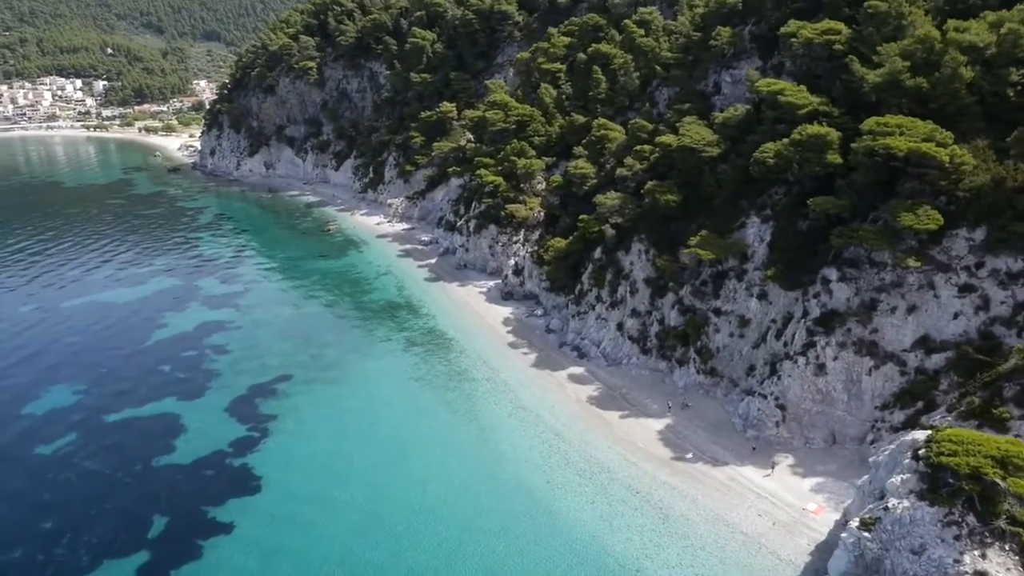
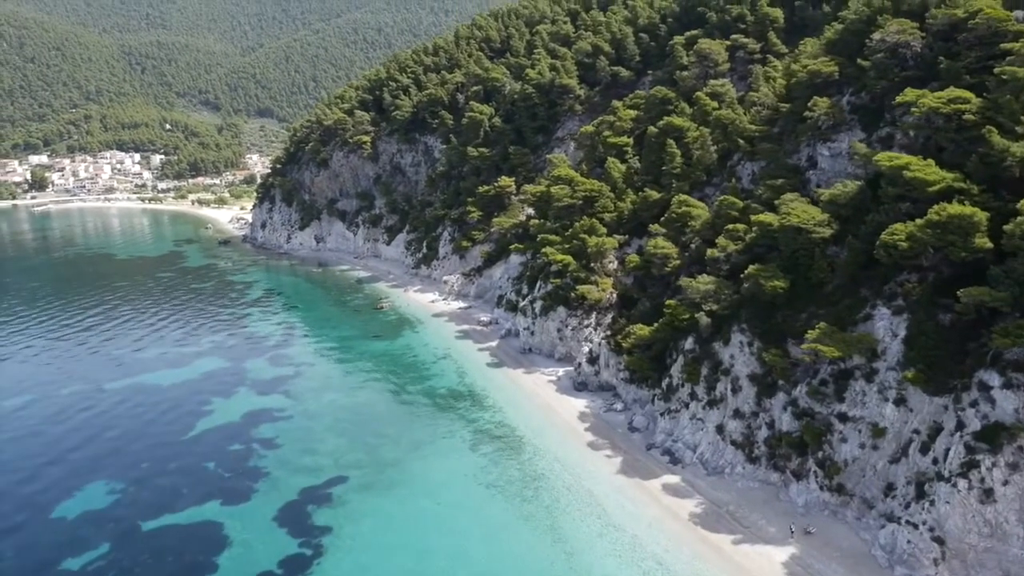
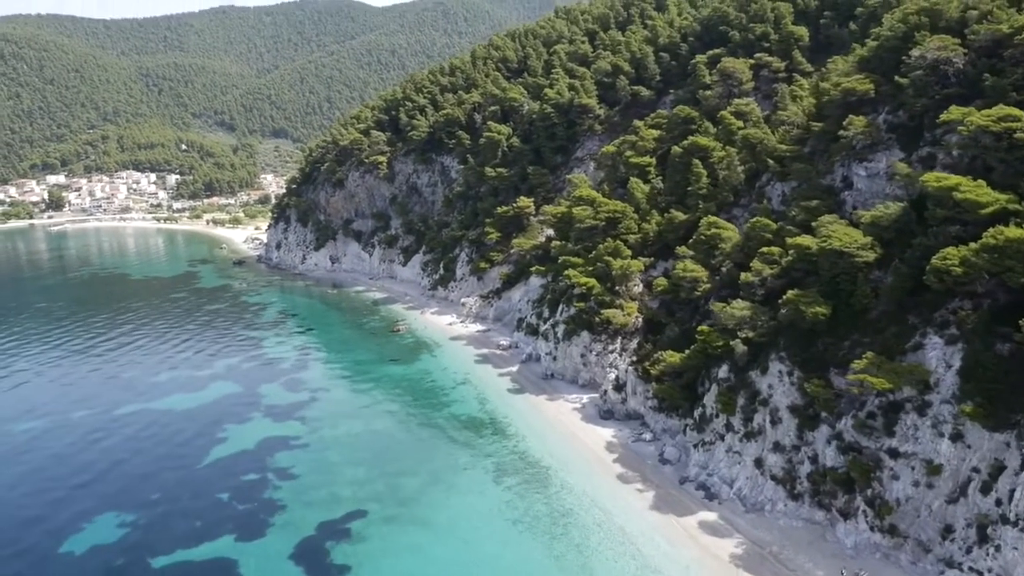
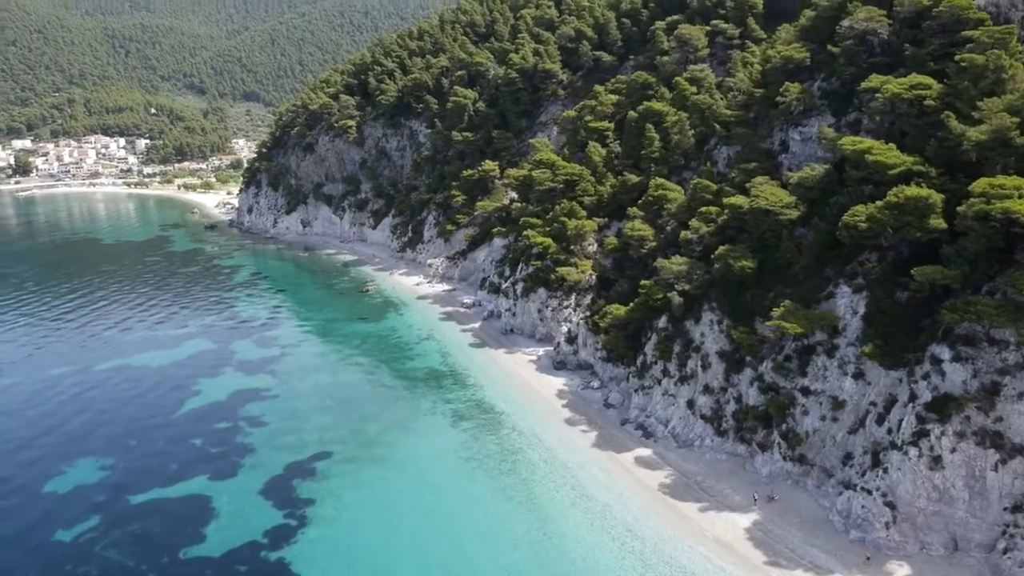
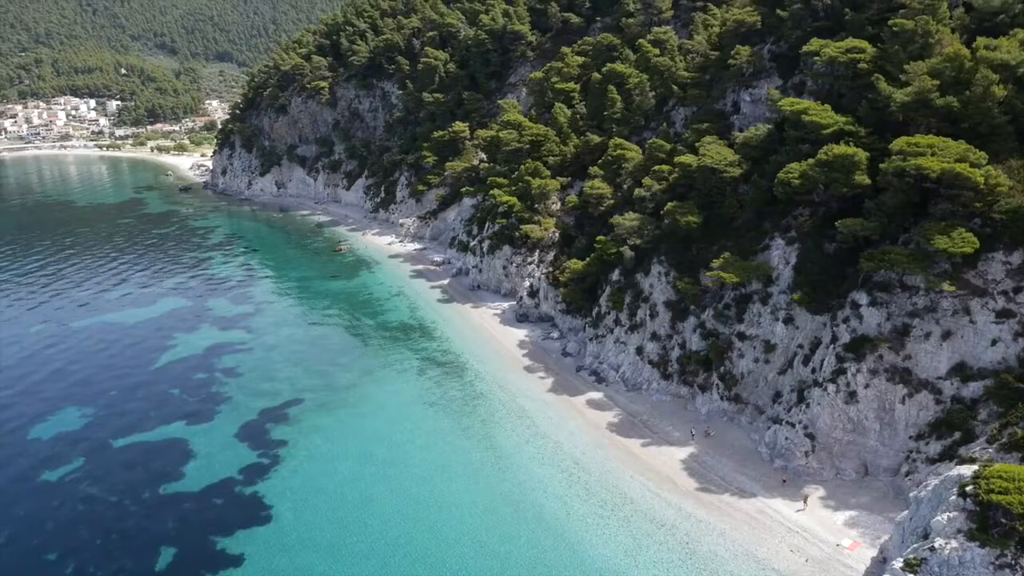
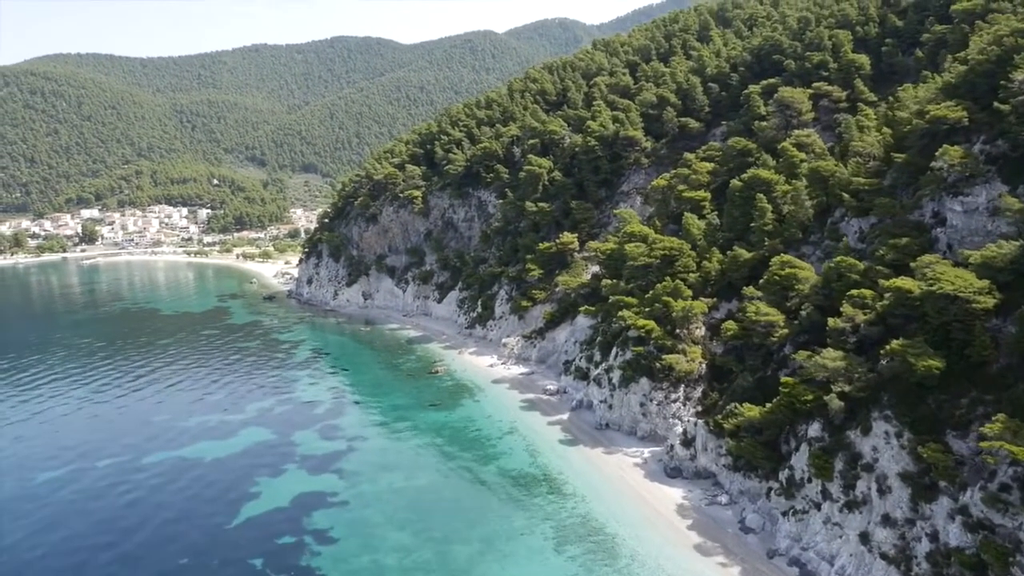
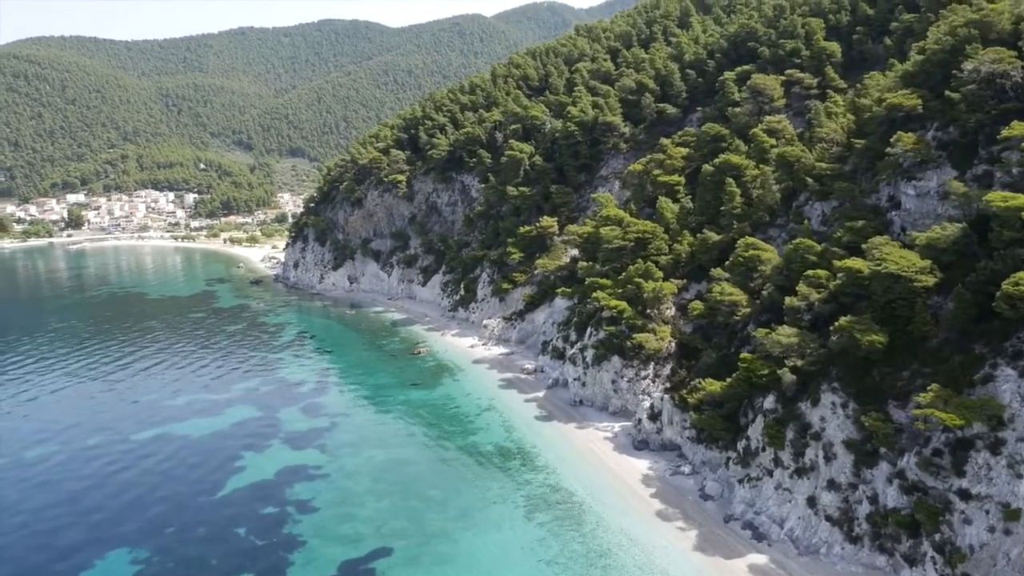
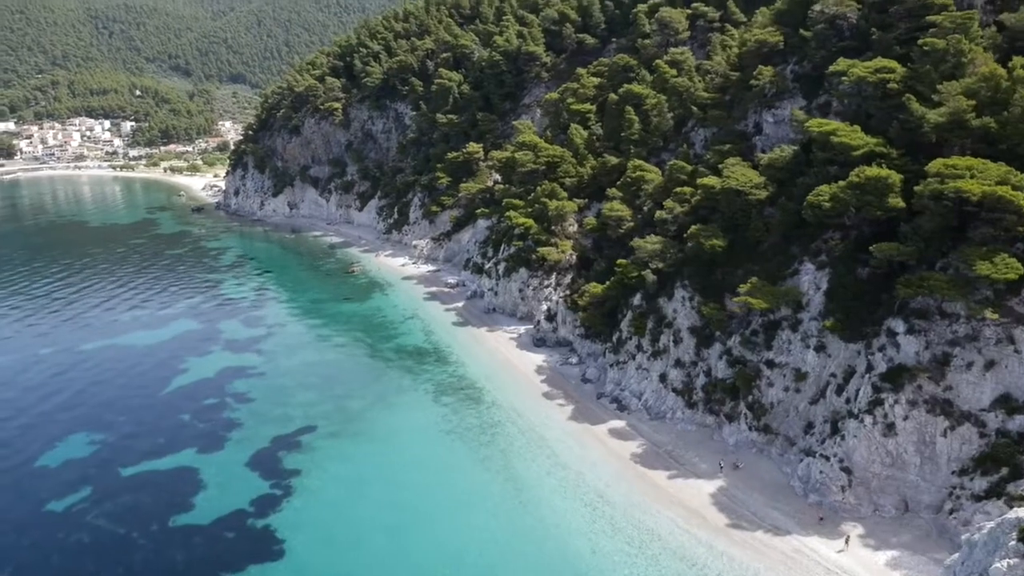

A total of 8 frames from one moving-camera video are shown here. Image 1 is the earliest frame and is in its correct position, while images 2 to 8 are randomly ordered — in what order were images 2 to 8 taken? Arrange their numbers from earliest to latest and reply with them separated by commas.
5, 8, 4, 2, 3, 7, 6
